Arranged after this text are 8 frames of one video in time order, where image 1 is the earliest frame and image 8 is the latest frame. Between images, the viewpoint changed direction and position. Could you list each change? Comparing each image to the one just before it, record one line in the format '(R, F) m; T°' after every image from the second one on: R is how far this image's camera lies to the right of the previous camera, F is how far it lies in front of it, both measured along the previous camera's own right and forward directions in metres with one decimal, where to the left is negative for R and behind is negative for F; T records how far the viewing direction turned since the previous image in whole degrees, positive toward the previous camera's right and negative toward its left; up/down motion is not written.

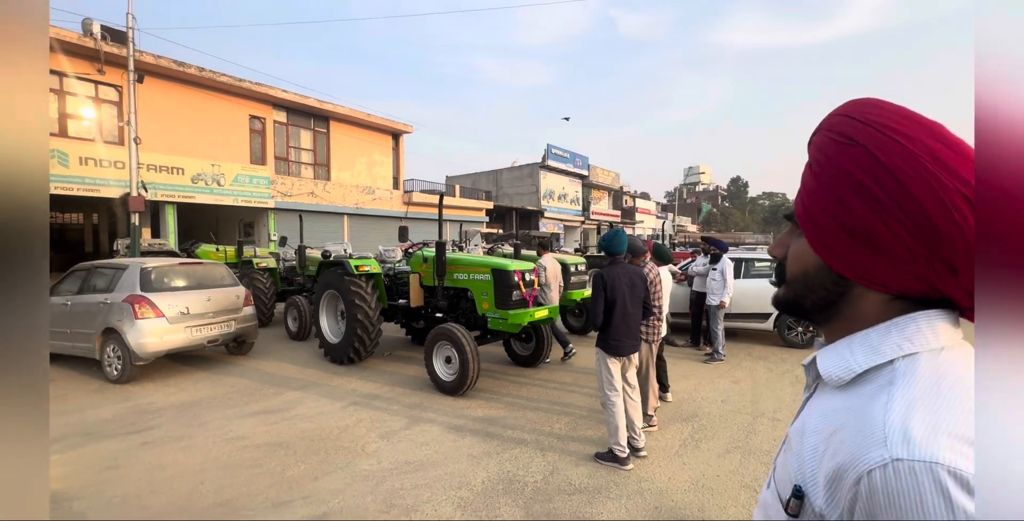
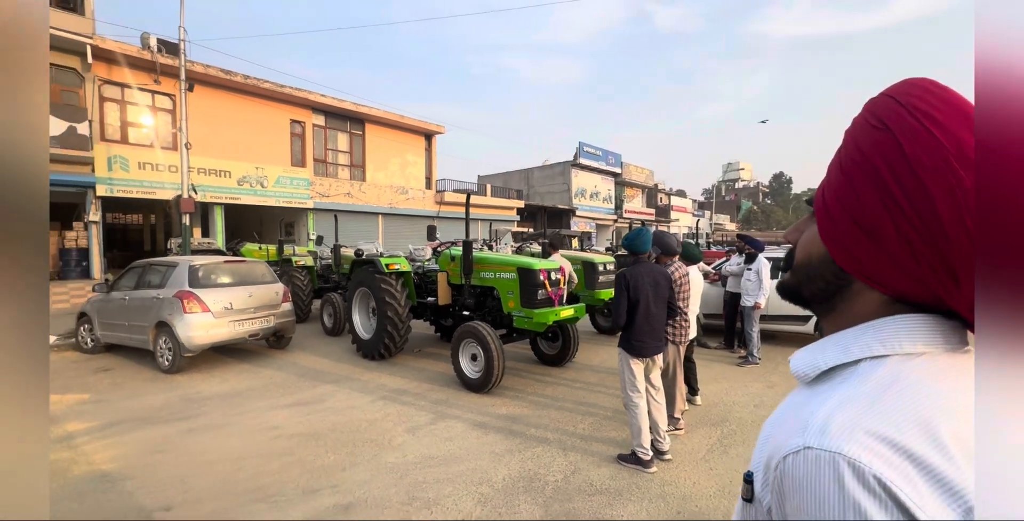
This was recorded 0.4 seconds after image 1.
(+0.1, 0.0) m; -4°
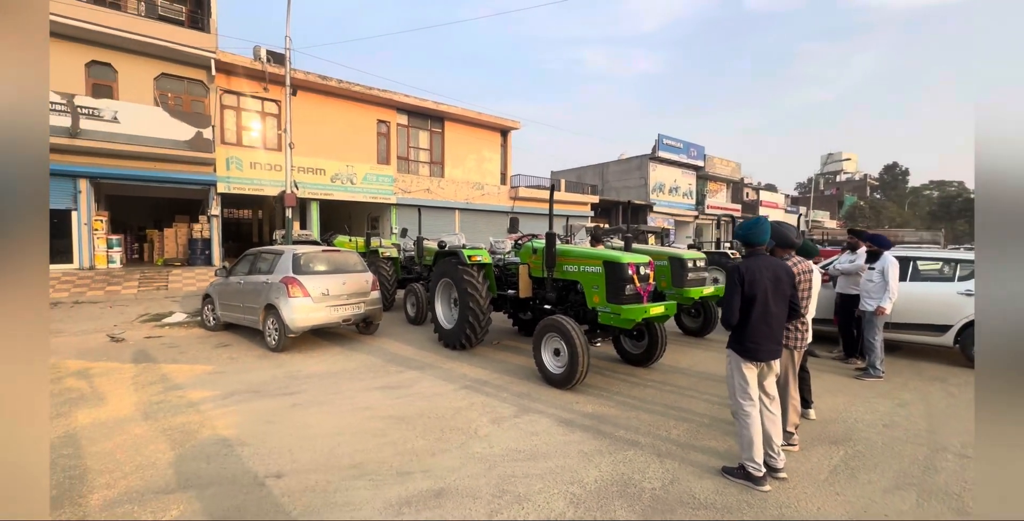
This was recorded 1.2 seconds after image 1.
(-0.2, +0.1) m; -9°
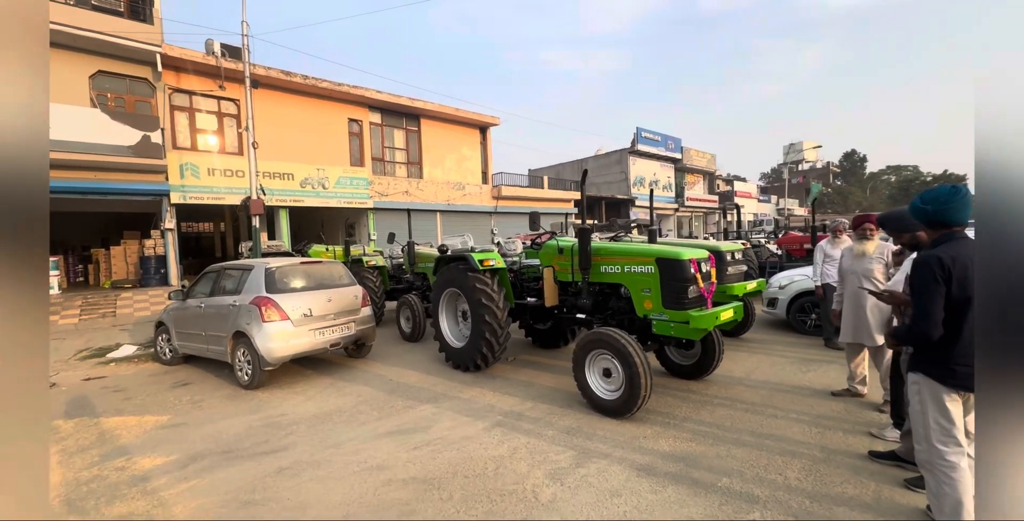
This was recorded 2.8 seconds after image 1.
(-0.6, +1.0) m; +3°
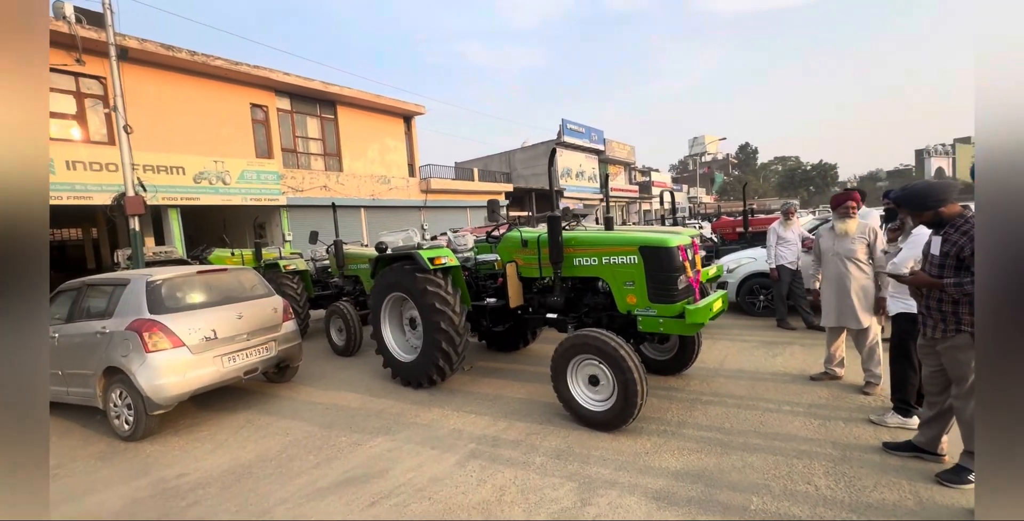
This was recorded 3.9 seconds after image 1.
(-0.3, +0.7) m; +10°
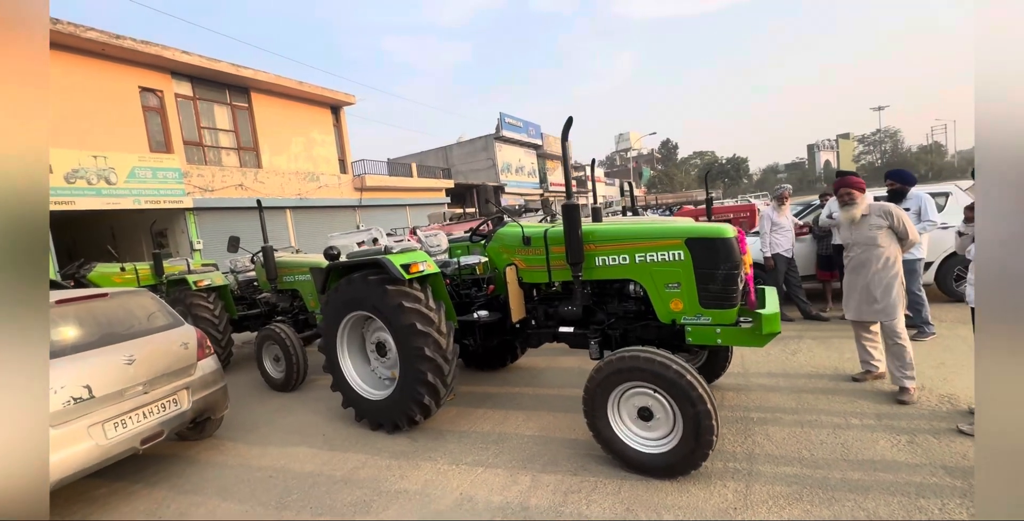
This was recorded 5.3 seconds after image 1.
(-0.5, +1.0) m; +9°
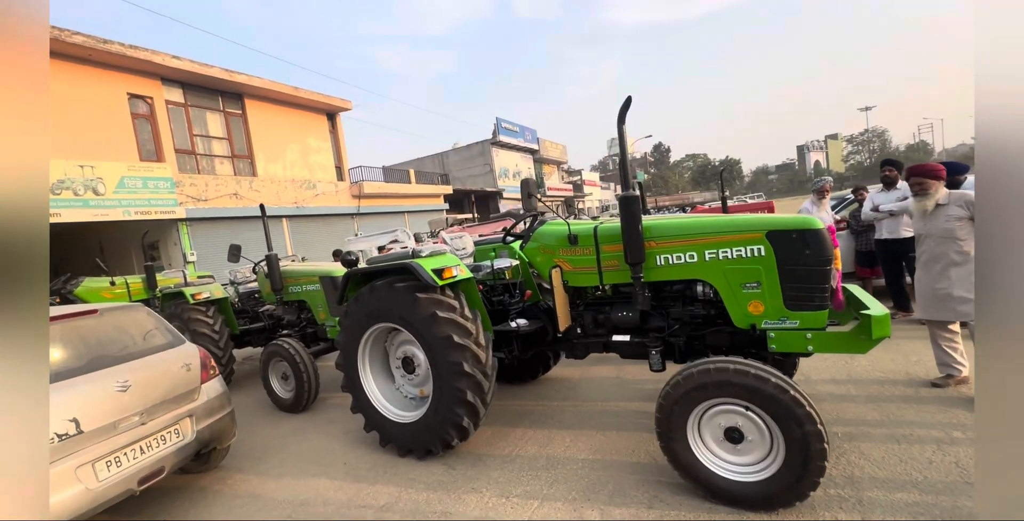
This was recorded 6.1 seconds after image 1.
(-0.4, +0.4) m; +1°
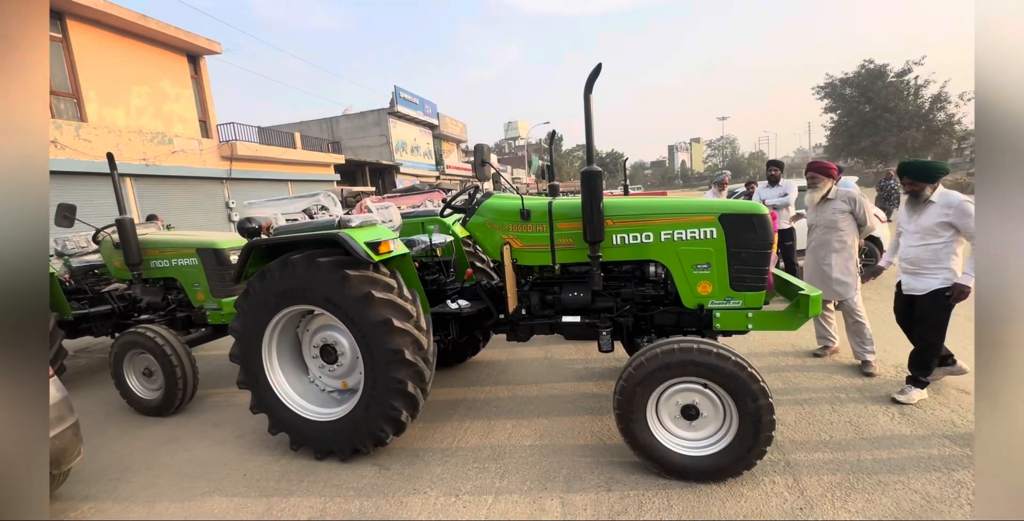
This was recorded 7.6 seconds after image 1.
(-0.4, +0.3) m; +15°
